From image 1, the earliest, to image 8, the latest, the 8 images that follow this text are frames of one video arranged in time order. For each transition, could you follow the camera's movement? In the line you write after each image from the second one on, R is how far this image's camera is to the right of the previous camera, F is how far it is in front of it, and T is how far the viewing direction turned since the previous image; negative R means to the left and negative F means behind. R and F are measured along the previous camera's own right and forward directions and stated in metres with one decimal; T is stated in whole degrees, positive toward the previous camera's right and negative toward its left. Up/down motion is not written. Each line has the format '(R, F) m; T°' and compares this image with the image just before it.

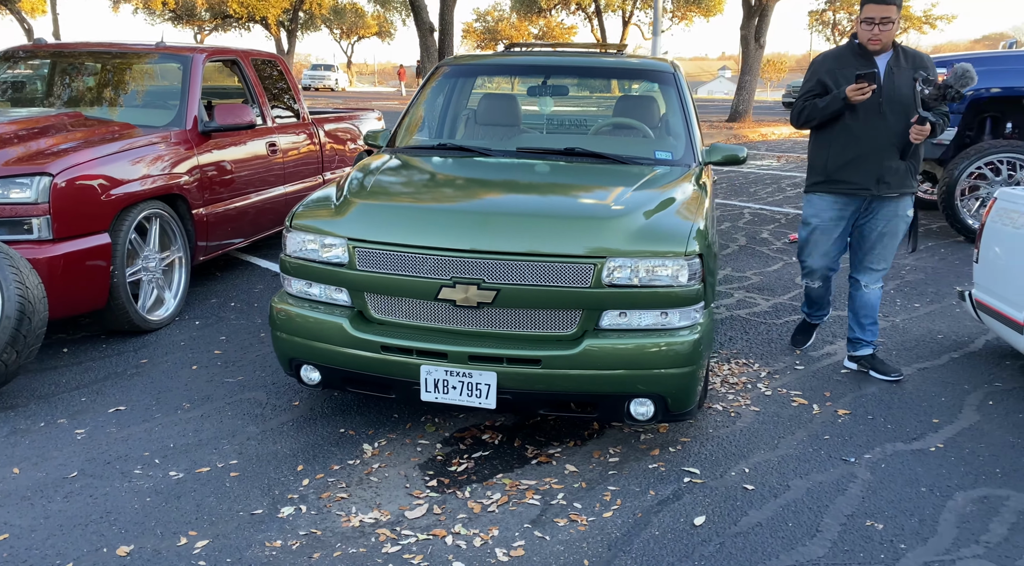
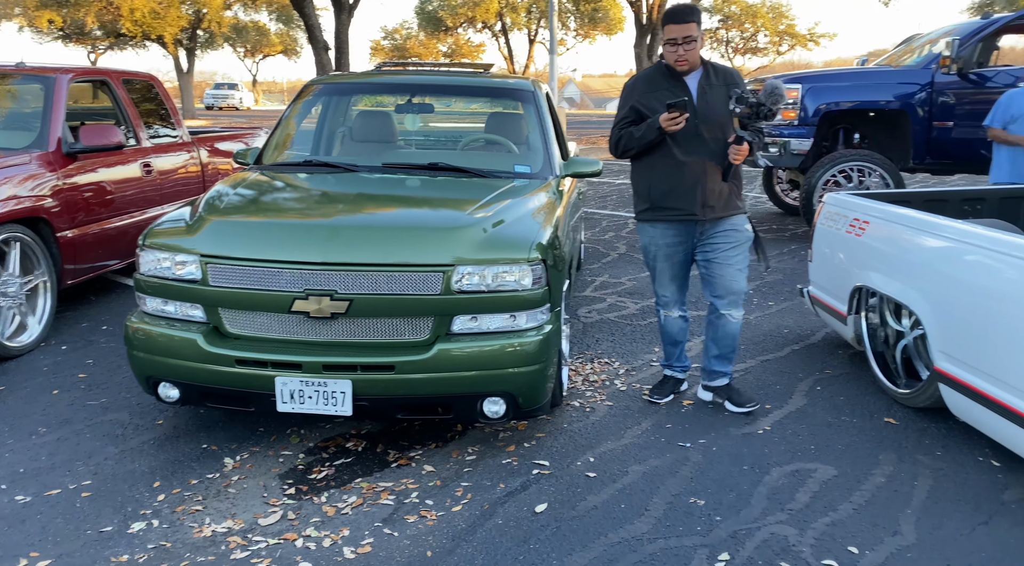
(+0.3, -0.2) m; +6°
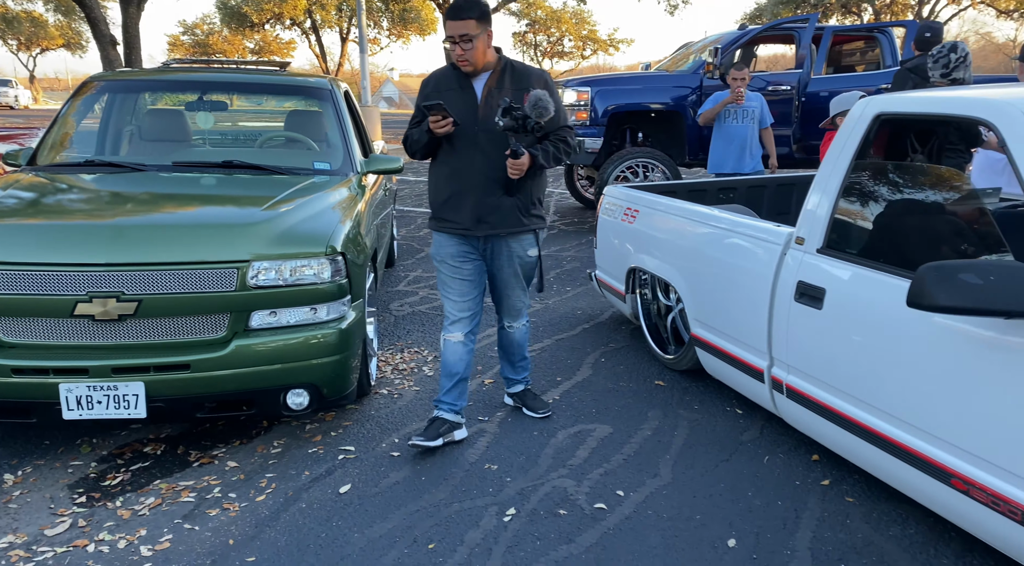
(+0.1, -0.2) m; +13°
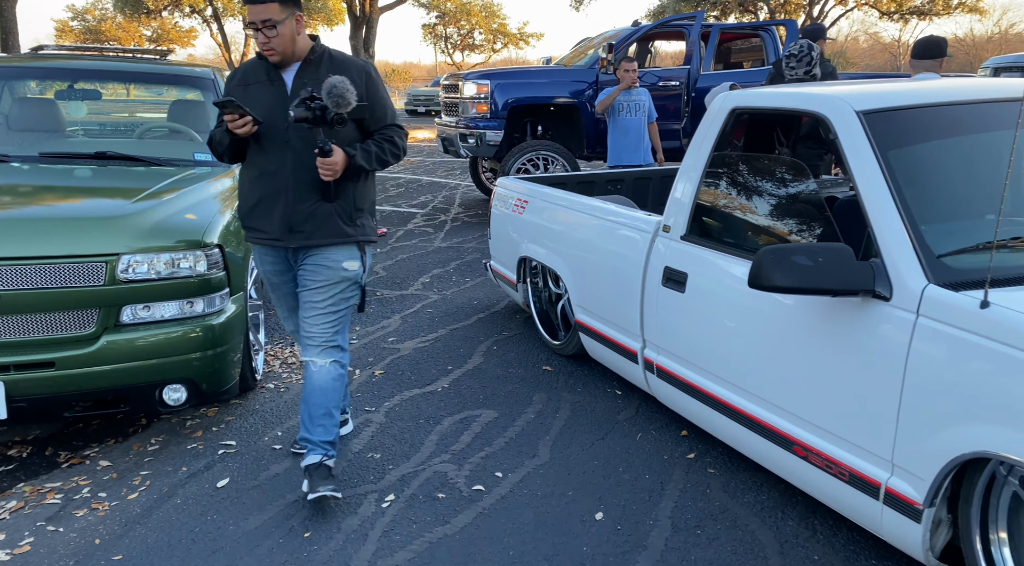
(+0.2, -0.1) m; +6°
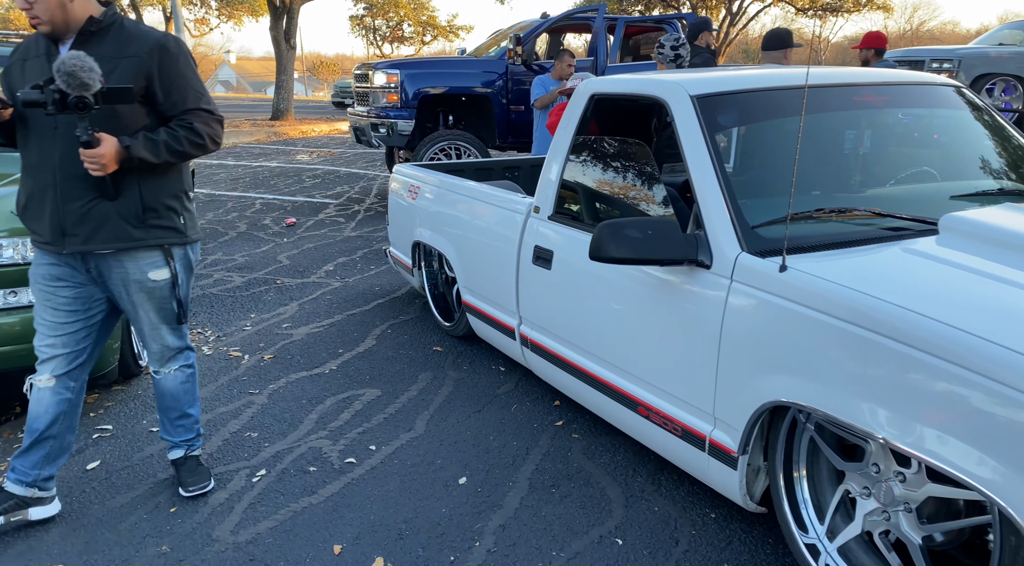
(+0.3, -0.1) m; +5°
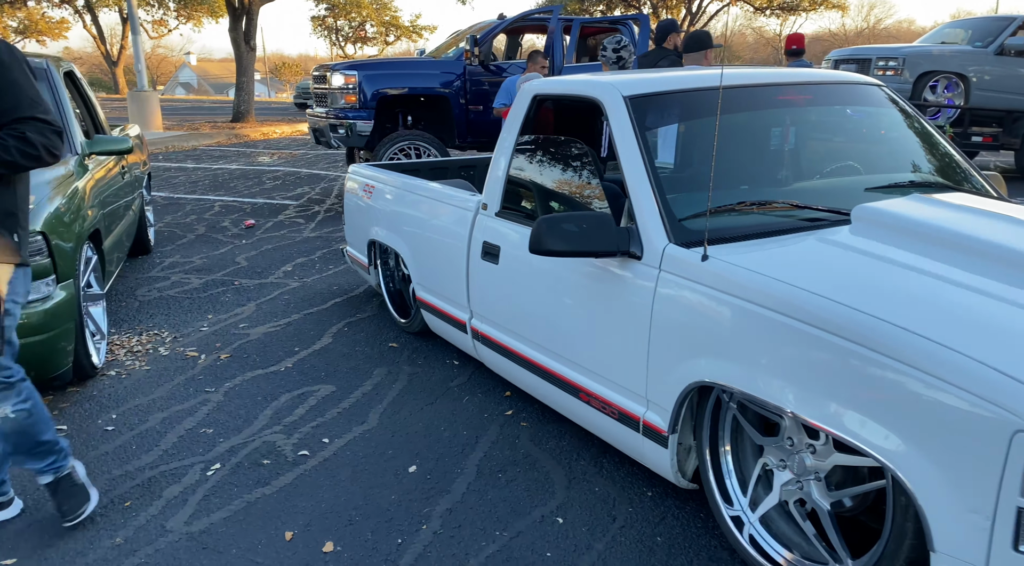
(+0.1, -0.1) m; +2°
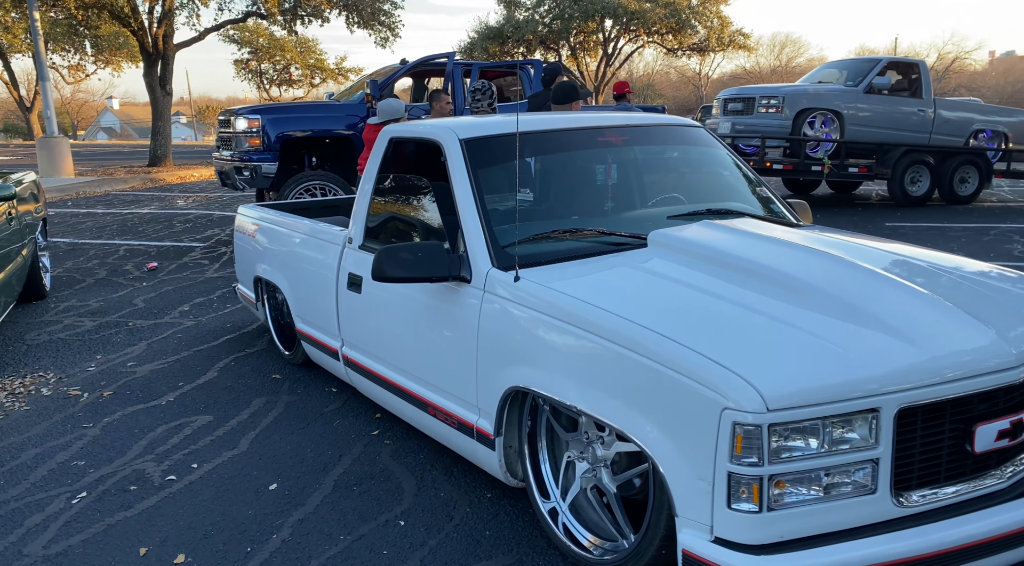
(+0.4, -0.3) m; +5°
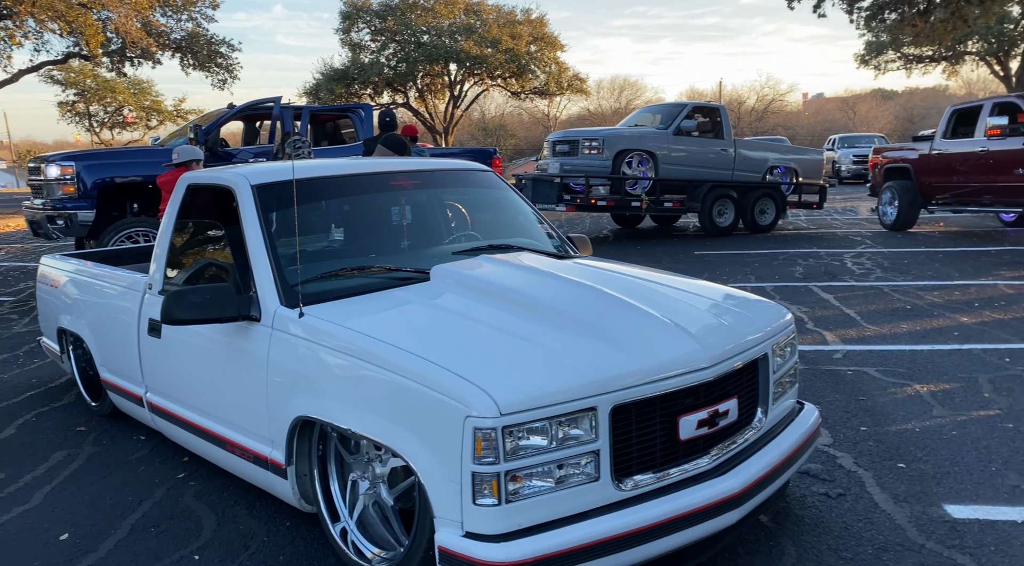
(+0.3, -0.3) m; +10°
